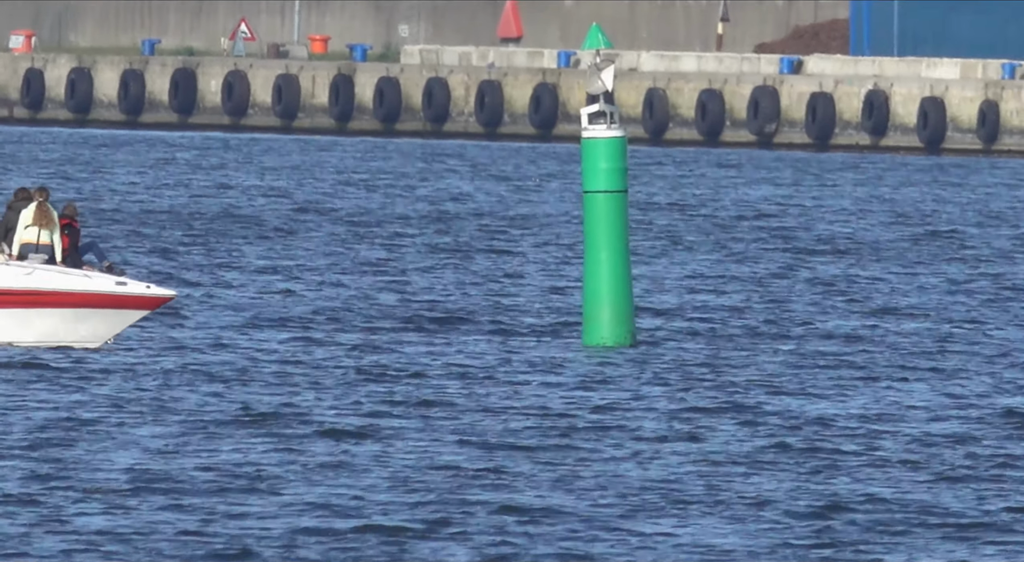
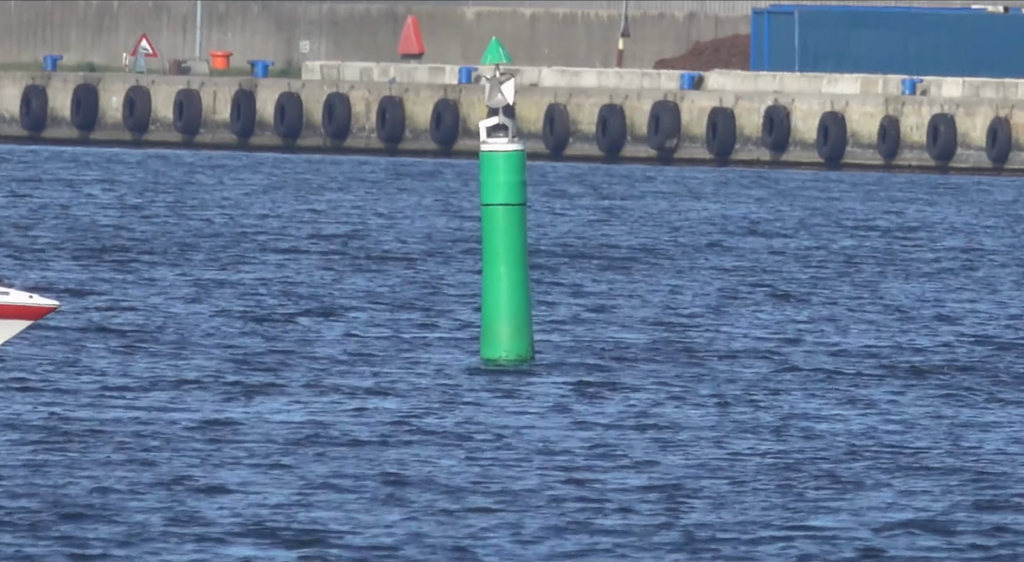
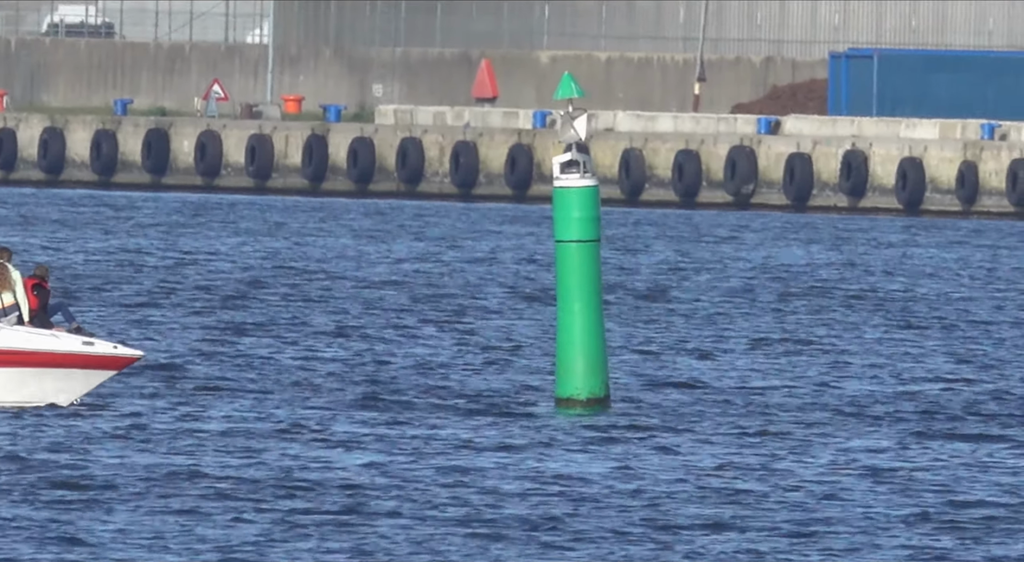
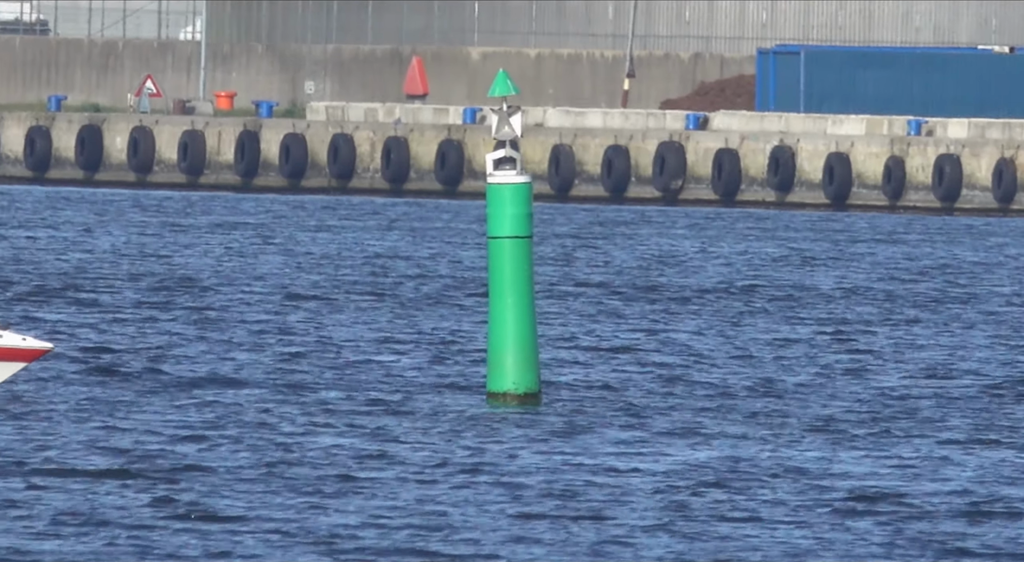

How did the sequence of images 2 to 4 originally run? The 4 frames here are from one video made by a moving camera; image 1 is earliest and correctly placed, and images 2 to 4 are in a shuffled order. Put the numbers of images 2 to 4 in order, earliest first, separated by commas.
3, 2, 4
